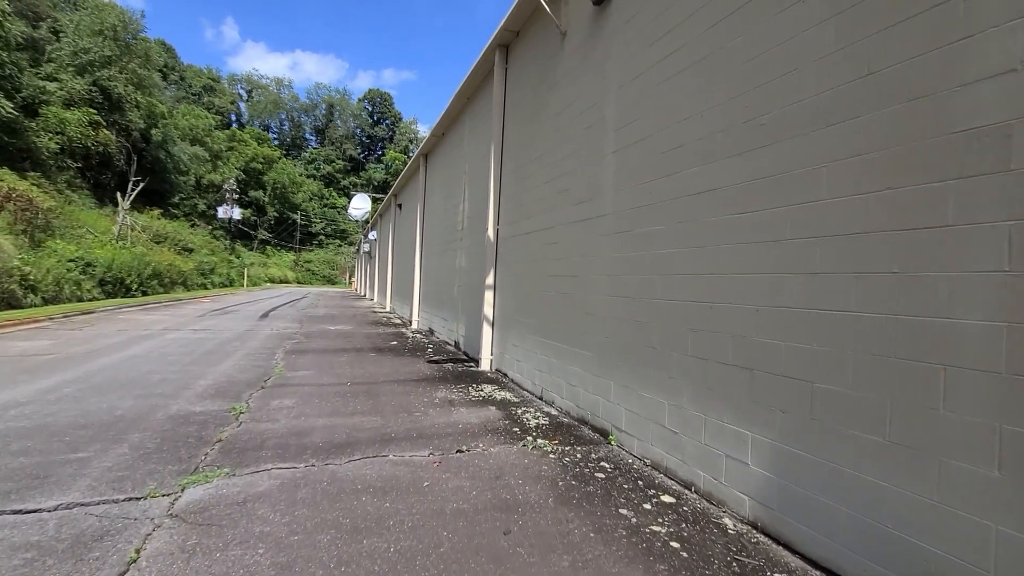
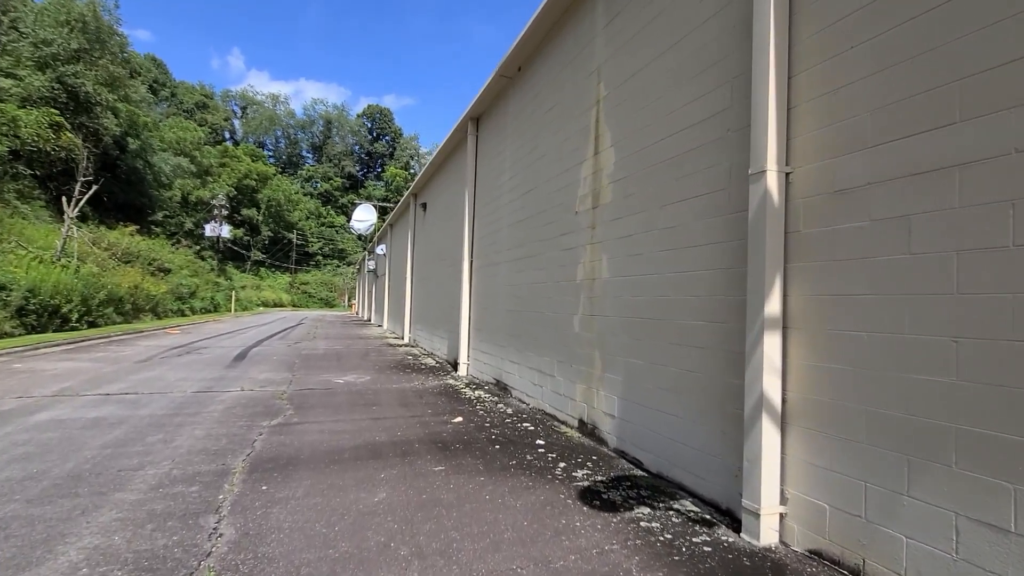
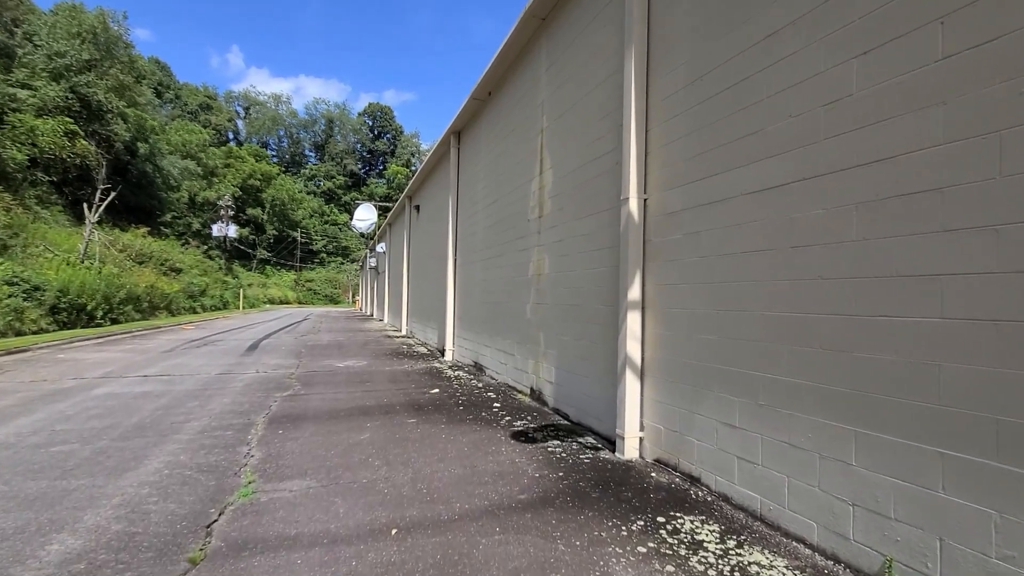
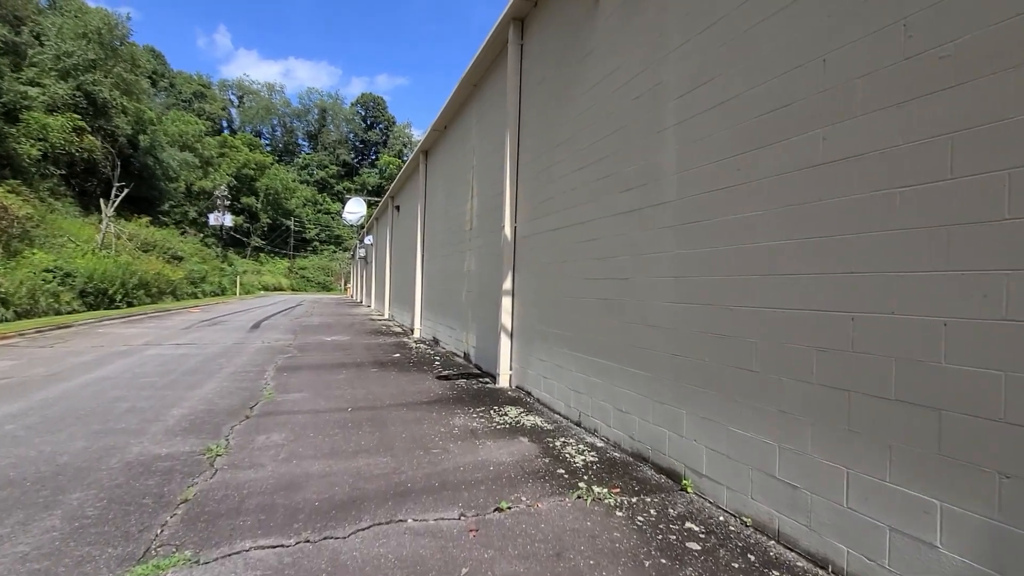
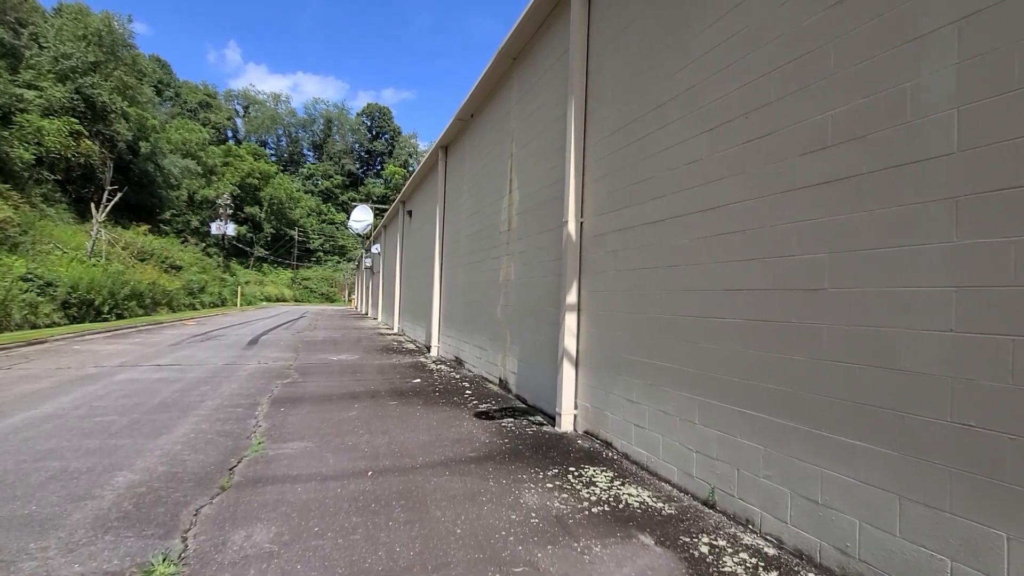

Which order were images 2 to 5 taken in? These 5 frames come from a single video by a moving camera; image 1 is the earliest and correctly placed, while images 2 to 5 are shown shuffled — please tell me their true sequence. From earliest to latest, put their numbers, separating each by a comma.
4, 5, 3, 2
